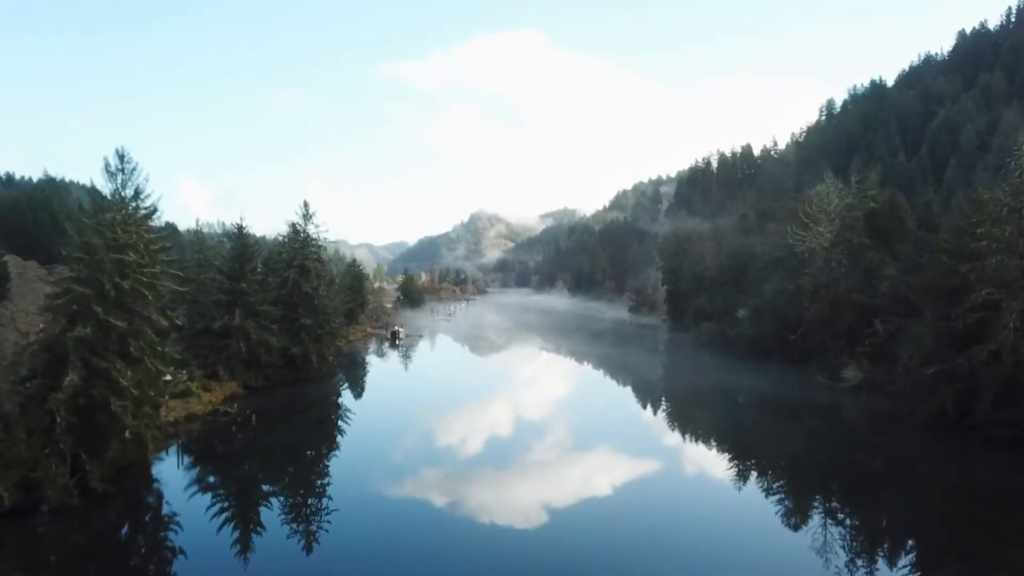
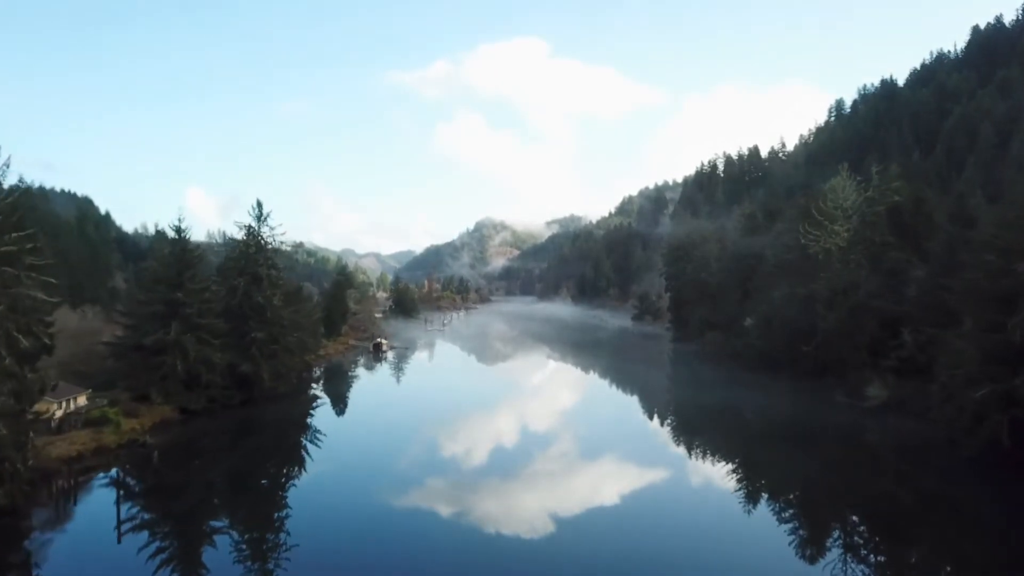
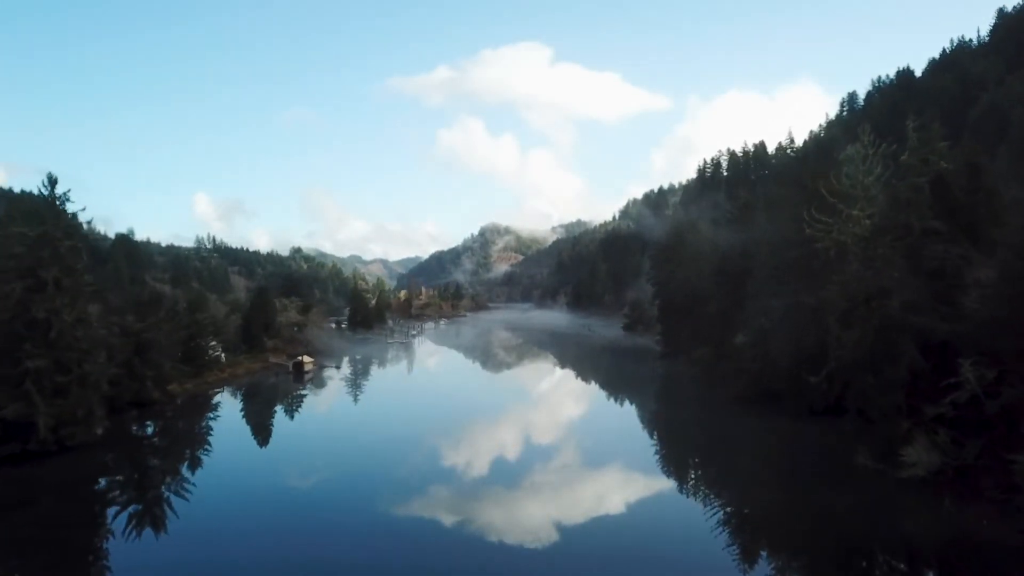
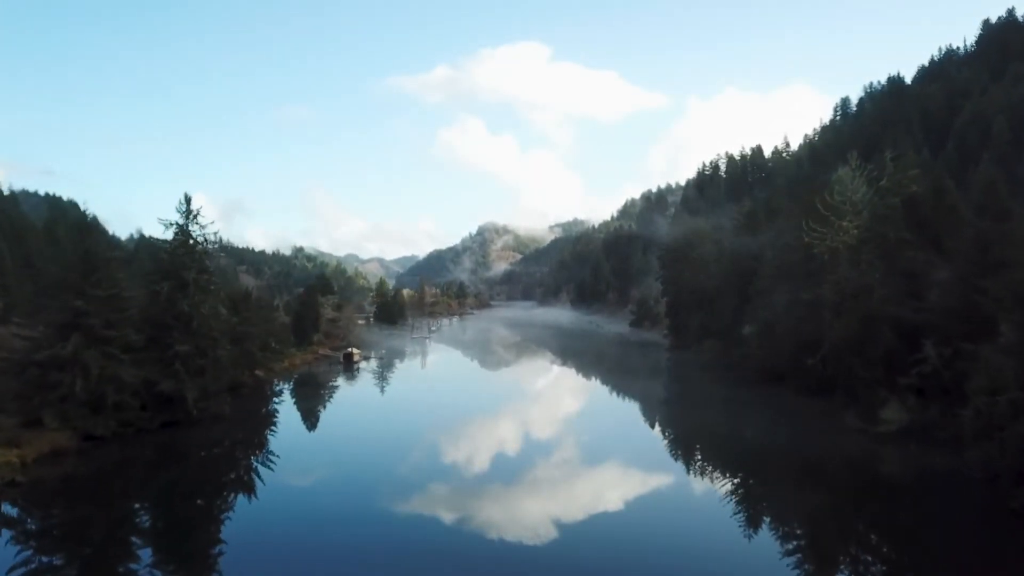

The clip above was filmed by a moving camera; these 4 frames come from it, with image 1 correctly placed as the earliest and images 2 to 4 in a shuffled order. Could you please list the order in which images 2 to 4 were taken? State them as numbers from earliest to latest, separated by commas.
2, 4, 3
